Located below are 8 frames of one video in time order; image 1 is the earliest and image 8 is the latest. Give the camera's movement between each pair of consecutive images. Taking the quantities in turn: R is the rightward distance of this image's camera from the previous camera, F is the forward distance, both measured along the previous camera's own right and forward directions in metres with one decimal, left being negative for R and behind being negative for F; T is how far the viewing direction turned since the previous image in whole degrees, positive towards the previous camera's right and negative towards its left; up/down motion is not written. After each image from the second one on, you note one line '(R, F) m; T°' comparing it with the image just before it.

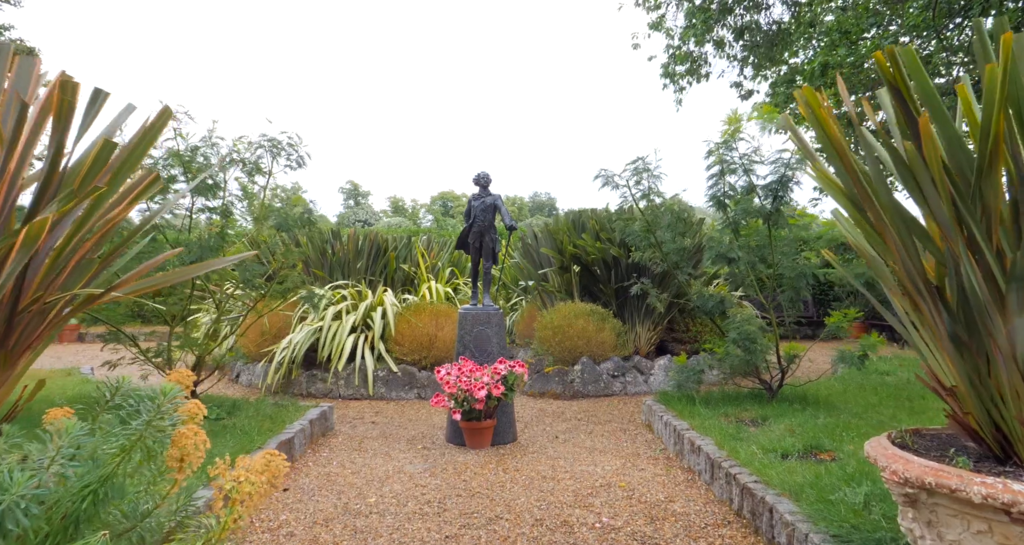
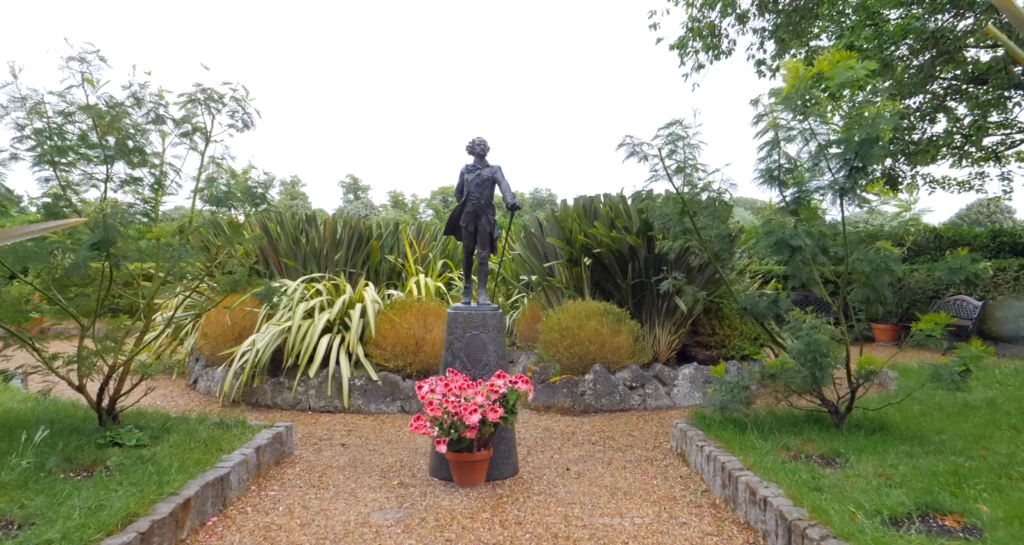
(0.0, +0.8) m; 0°
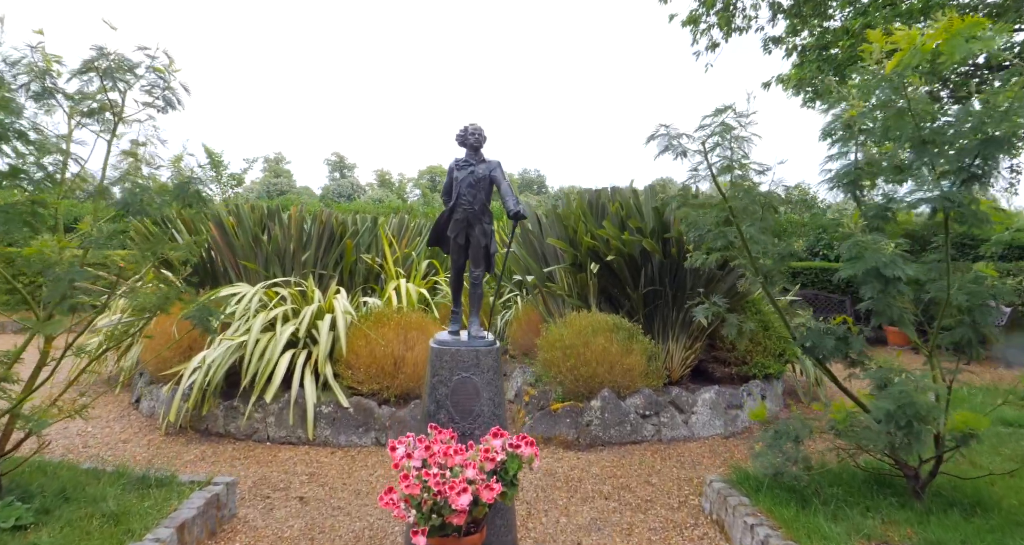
(-0.1, +0.7) m; +1°
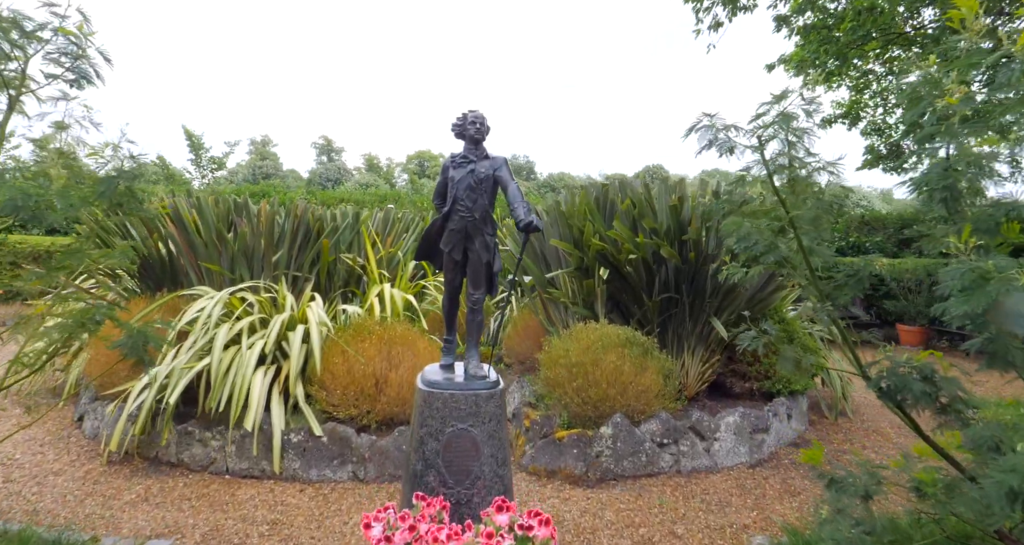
(-0.1, +0.6) m; +1°
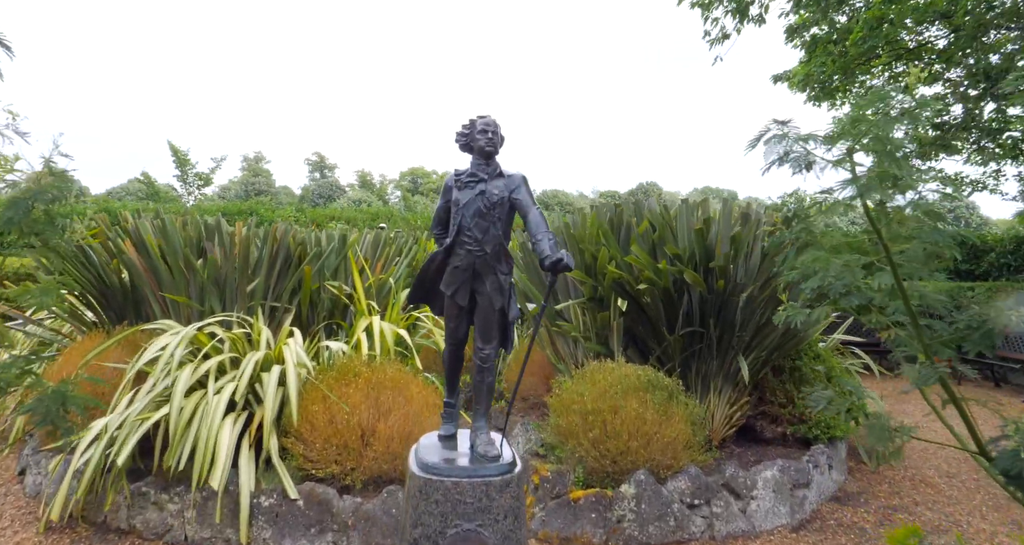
(-0.1, +0.5) m; +1°
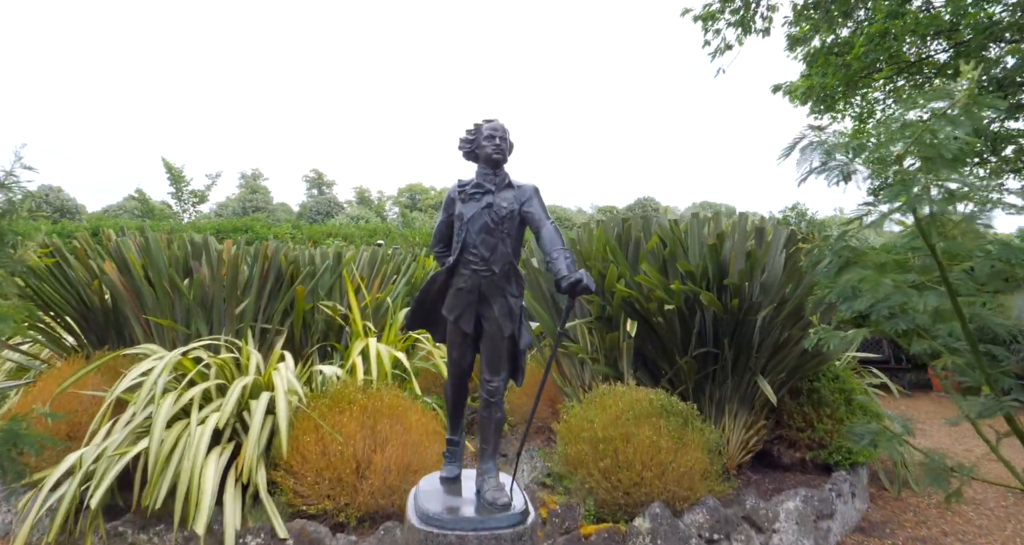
(0.0, +0.2) m; 0°
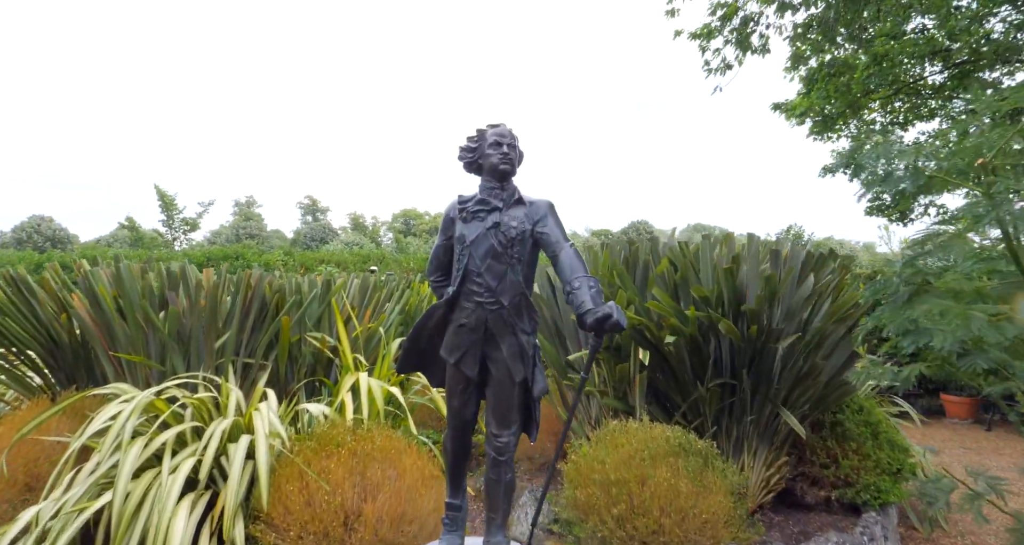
(0.0, +0.2) m; +1°
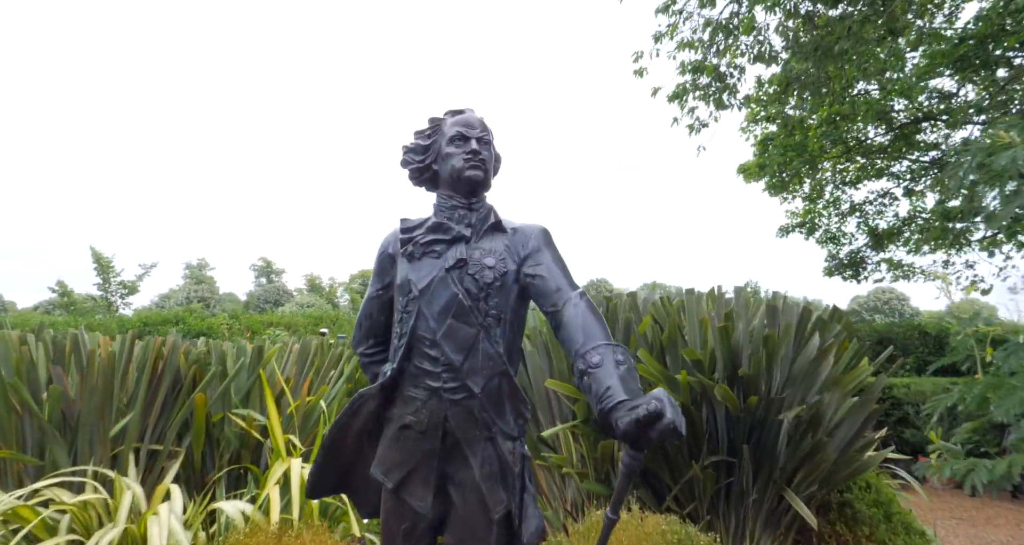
(0.0, +0.4) m; +4°
